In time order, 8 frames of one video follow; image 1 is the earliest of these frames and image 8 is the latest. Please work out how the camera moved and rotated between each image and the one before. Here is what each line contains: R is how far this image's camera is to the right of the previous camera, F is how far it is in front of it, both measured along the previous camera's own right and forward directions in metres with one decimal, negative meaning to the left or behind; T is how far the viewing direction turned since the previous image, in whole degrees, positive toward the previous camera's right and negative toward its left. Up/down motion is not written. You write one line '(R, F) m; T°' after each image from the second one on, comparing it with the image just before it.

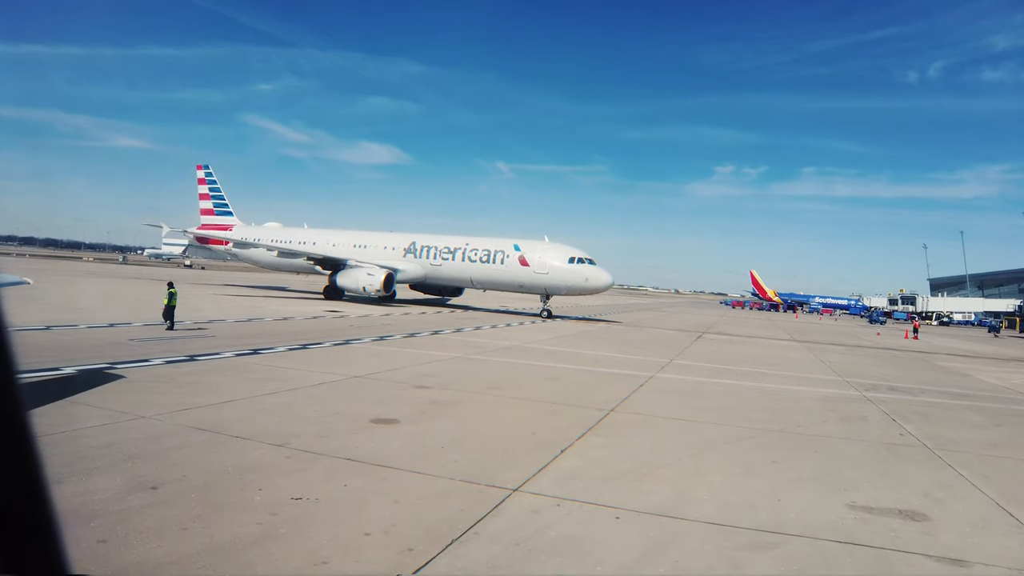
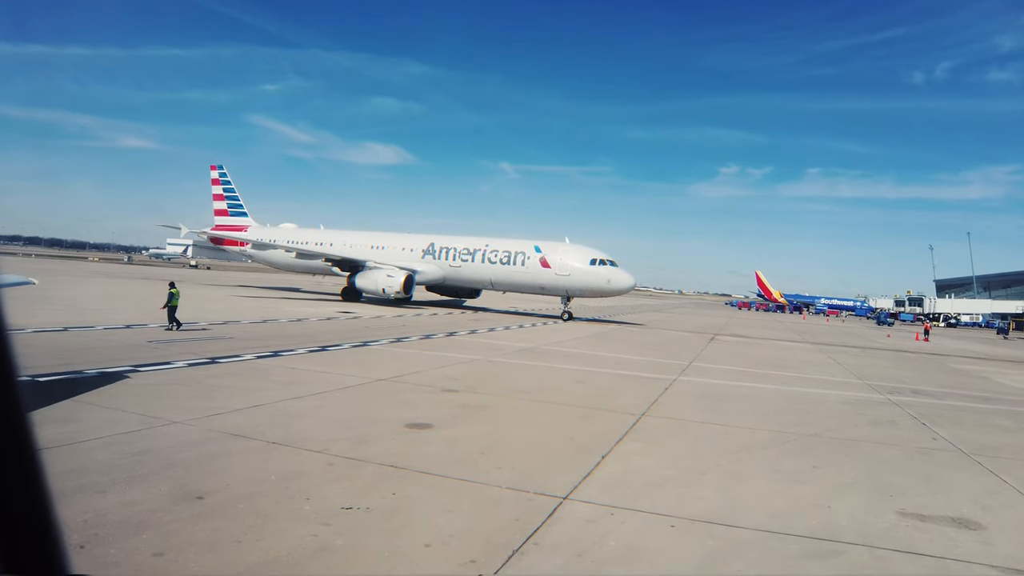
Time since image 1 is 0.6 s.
(-0.4, +0.1) m; 0°
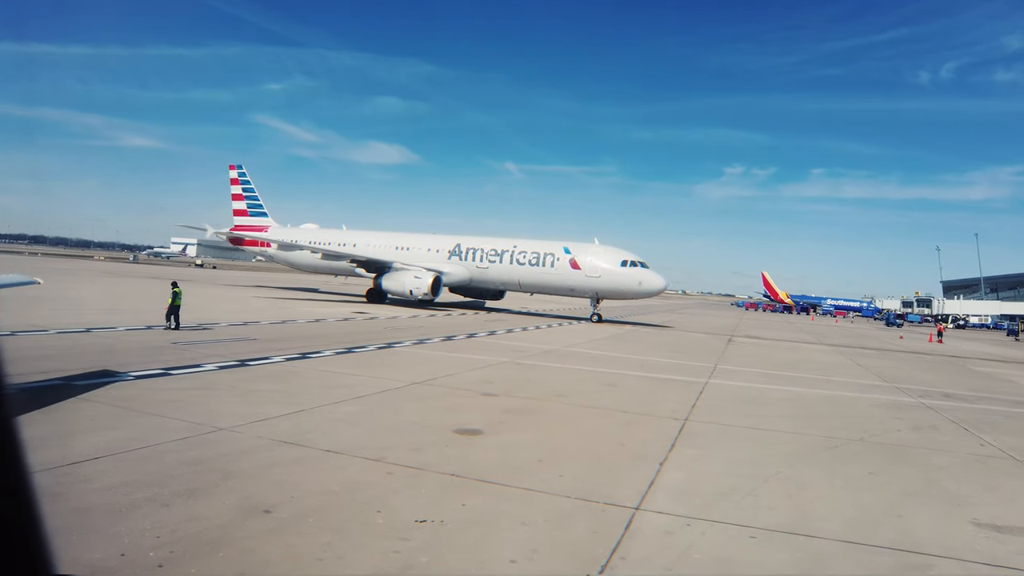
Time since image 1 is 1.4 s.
(-0.5, +0.2) m; 0°
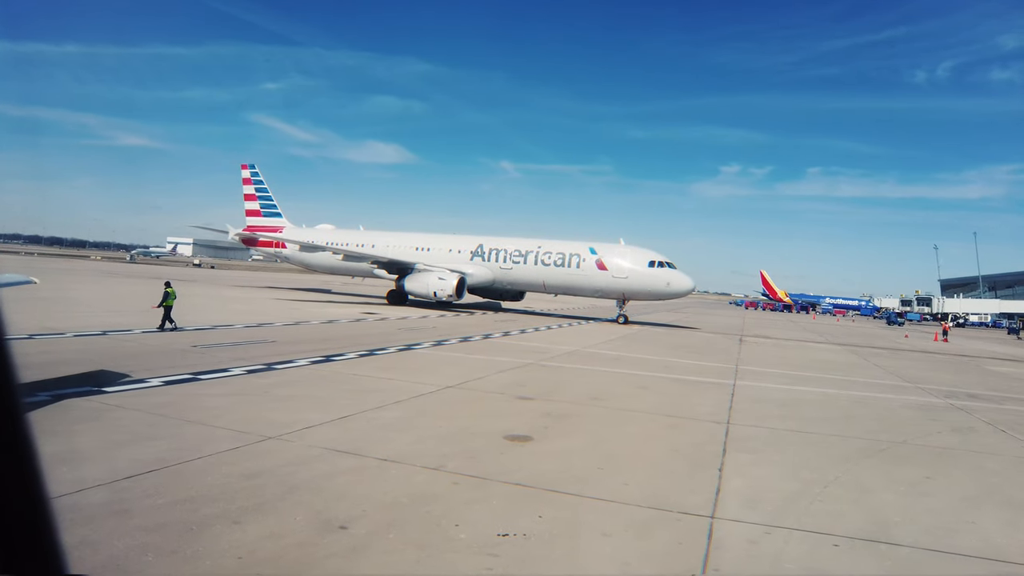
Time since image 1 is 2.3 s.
(-0.6, +0.2) m; +1°
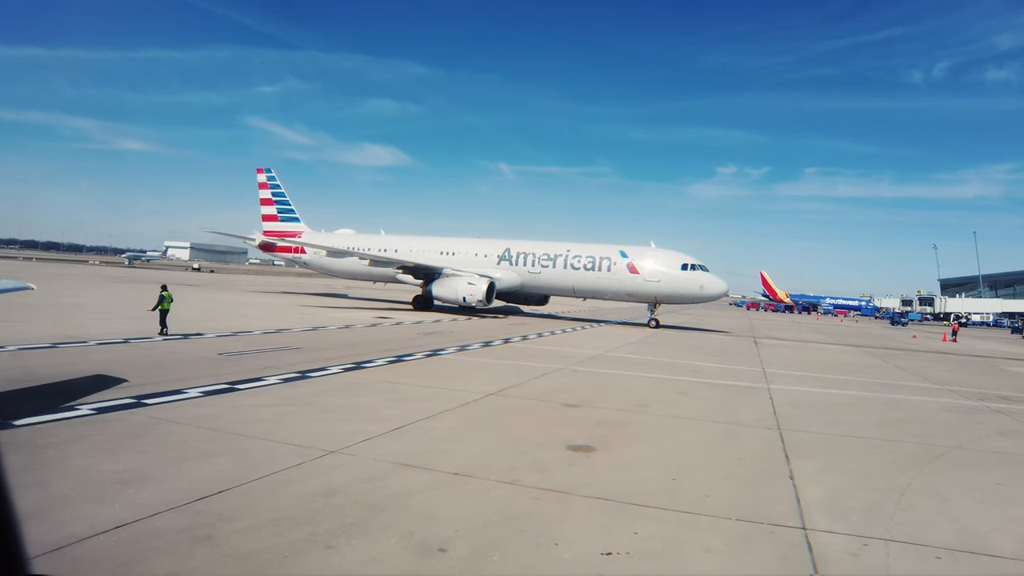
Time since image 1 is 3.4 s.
(-0.6, +0.2) m; +1°
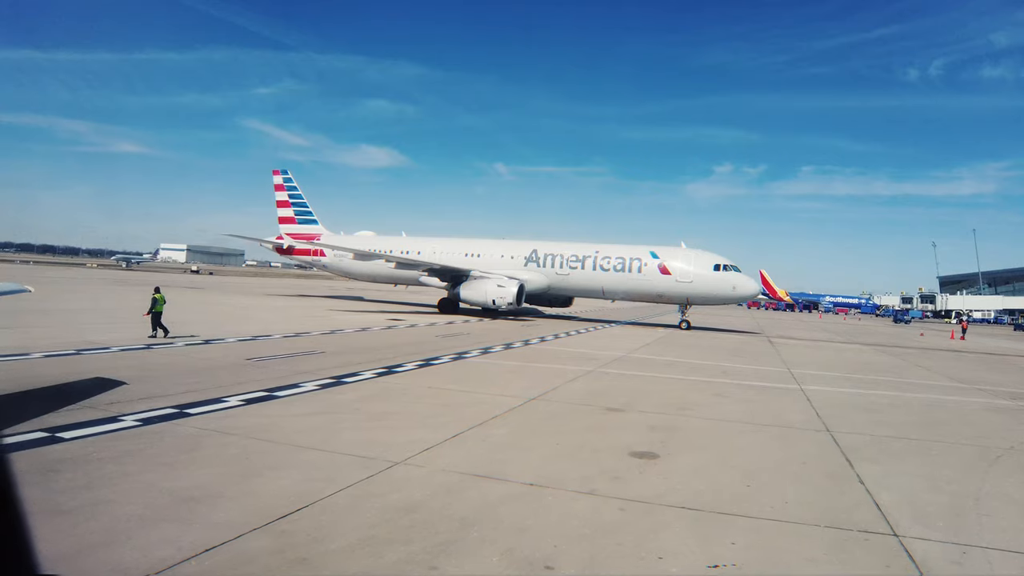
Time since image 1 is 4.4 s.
(-0.6, +0.2) m; +1°
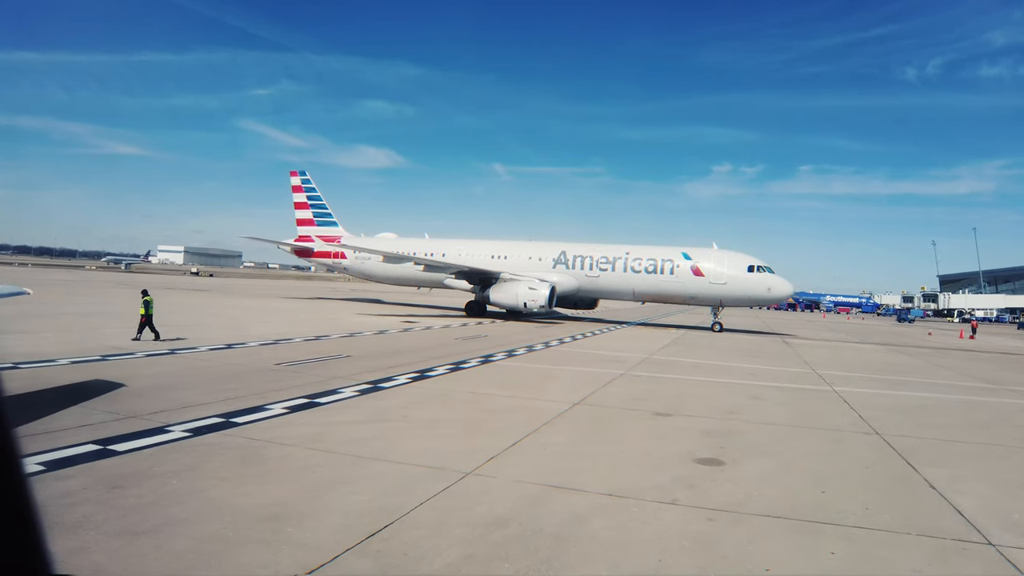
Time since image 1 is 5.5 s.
(-0.6, +0.2) m; +1°
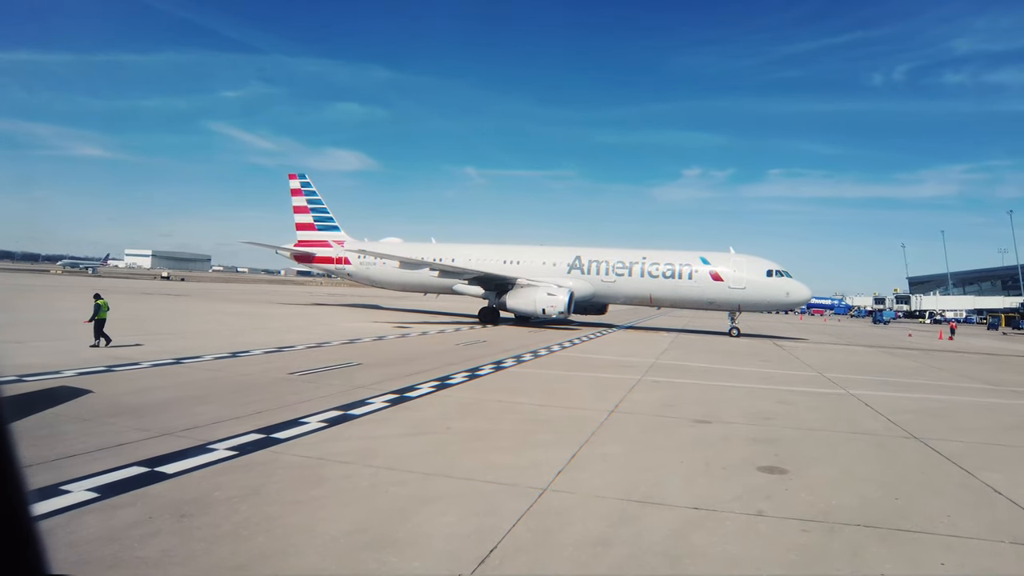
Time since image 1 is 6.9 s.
(-0.8, +0.2) m; +3°
